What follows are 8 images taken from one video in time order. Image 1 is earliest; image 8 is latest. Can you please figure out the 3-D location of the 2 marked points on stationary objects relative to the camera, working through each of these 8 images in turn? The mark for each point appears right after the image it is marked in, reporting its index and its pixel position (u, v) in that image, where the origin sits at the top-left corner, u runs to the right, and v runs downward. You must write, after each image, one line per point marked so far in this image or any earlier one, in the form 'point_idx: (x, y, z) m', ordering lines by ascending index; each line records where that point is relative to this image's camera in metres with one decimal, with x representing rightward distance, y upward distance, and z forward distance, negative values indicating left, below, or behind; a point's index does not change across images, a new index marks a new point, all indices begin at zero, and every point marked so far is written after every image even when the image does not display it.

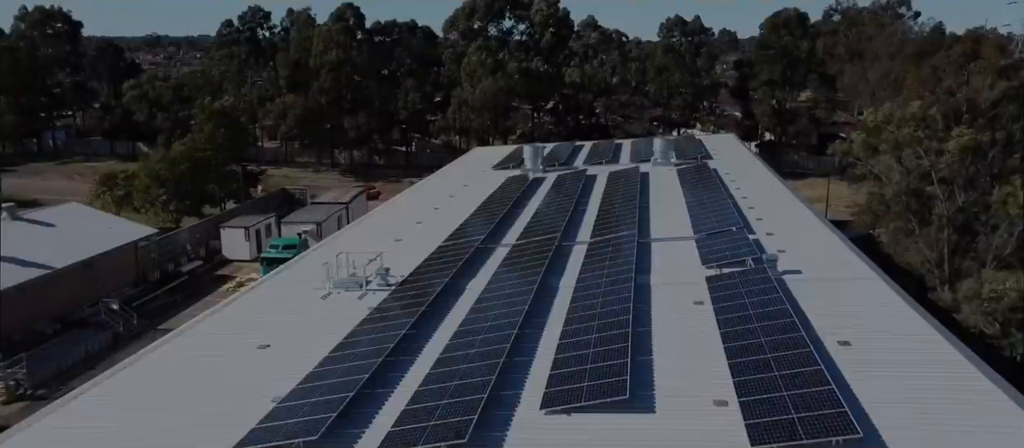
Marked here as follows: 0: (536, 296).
0: (+0.6, -1.7, +18.7) m
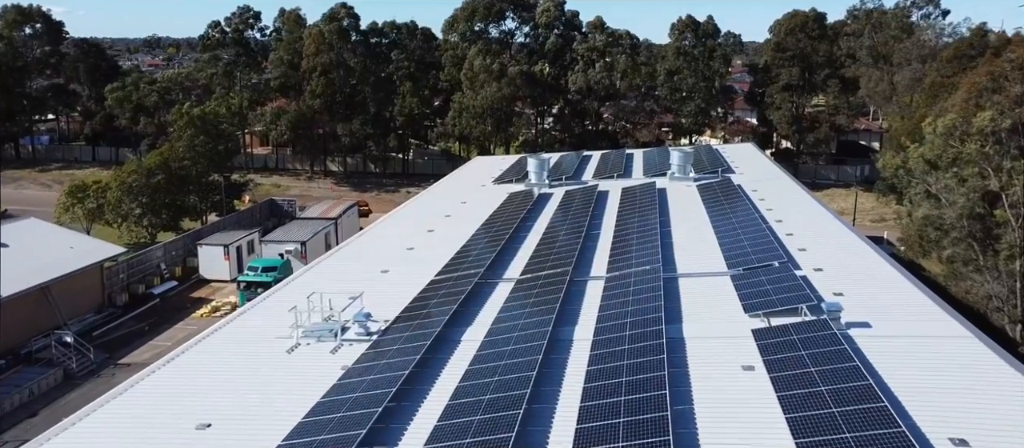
0: (+0.7, -2.5, +15.3) m
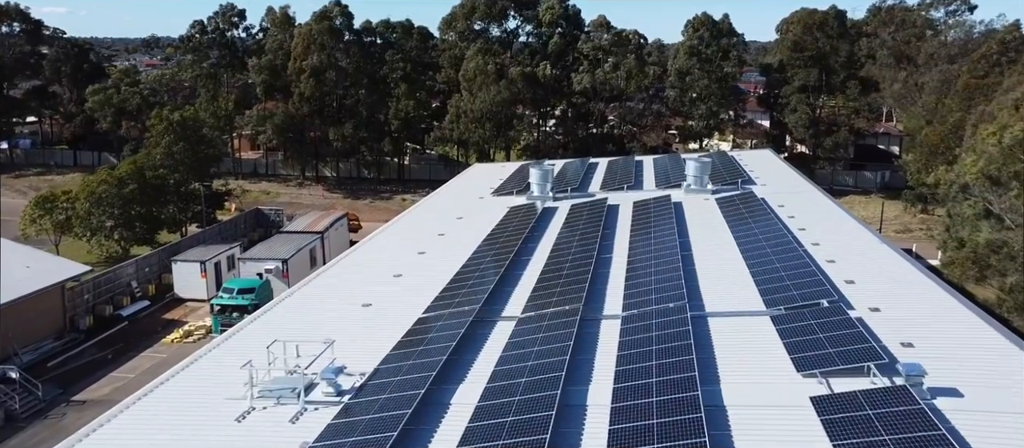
0: (+0.7, -3.1, +12.4) m
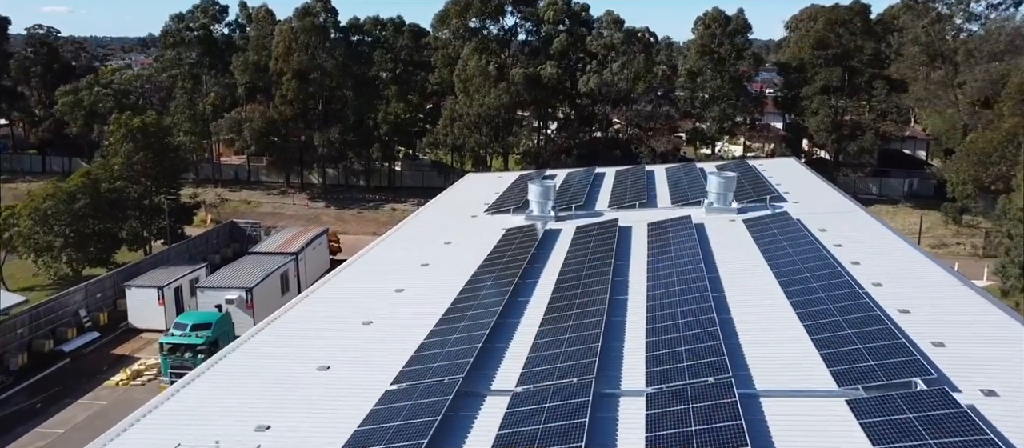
0: (+0.5, -3.9, +8.4) m
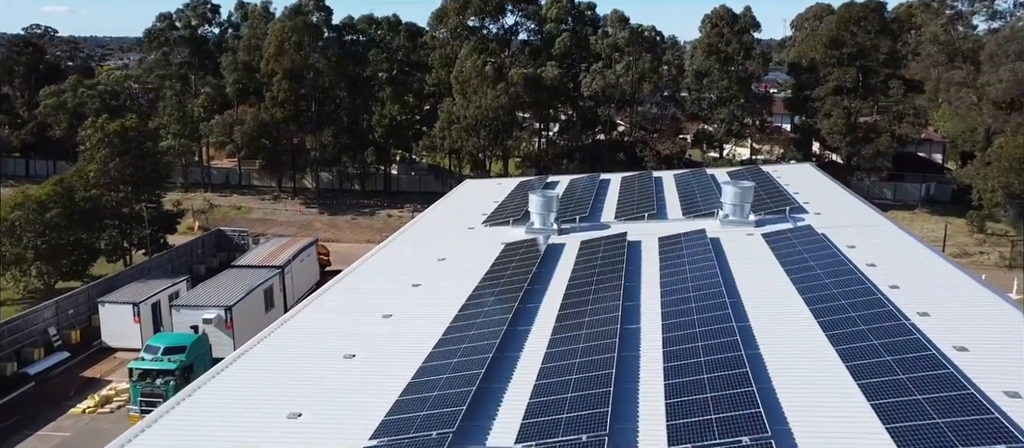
0: (+0.5, -4.4, +6.4) m
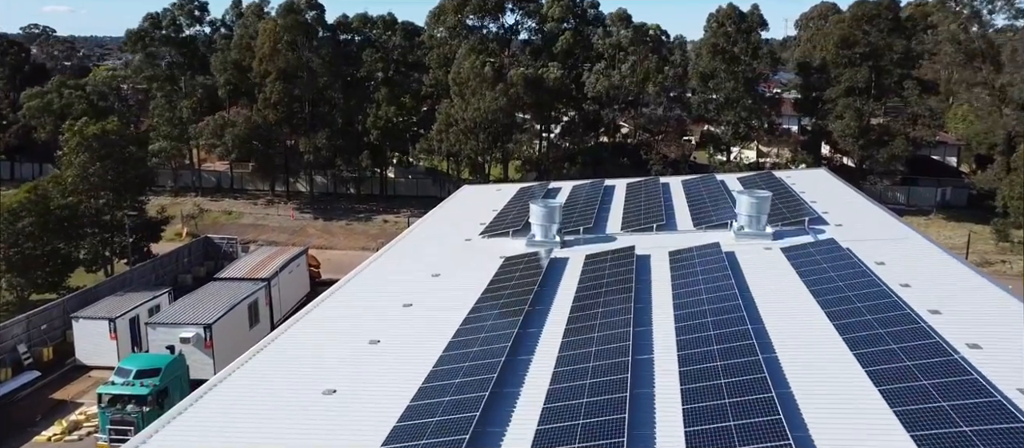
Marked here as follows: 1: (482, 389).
0: (+0.5, -4.7, +4.7) m
1: (-0.6, -2.8, +14.6) m
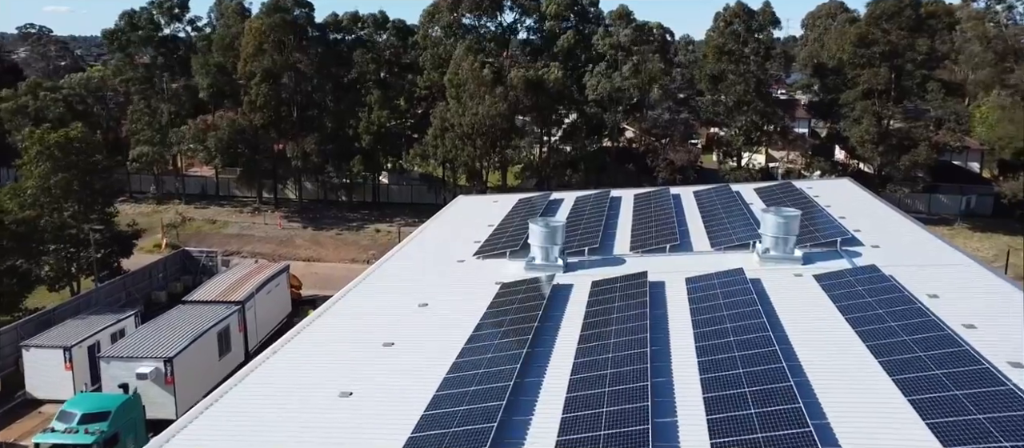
0: (+0.4, -5.3, +2.1) m
1: (-0.6, -3.3, +12.0) m
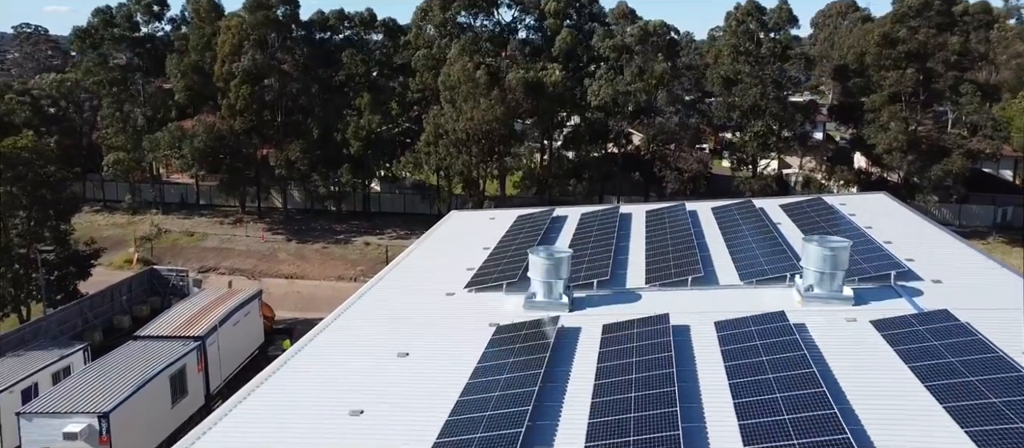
0: (+0.3, -6.0, -1.2) m
1: (-0.7, -4.0, +8.7) m
